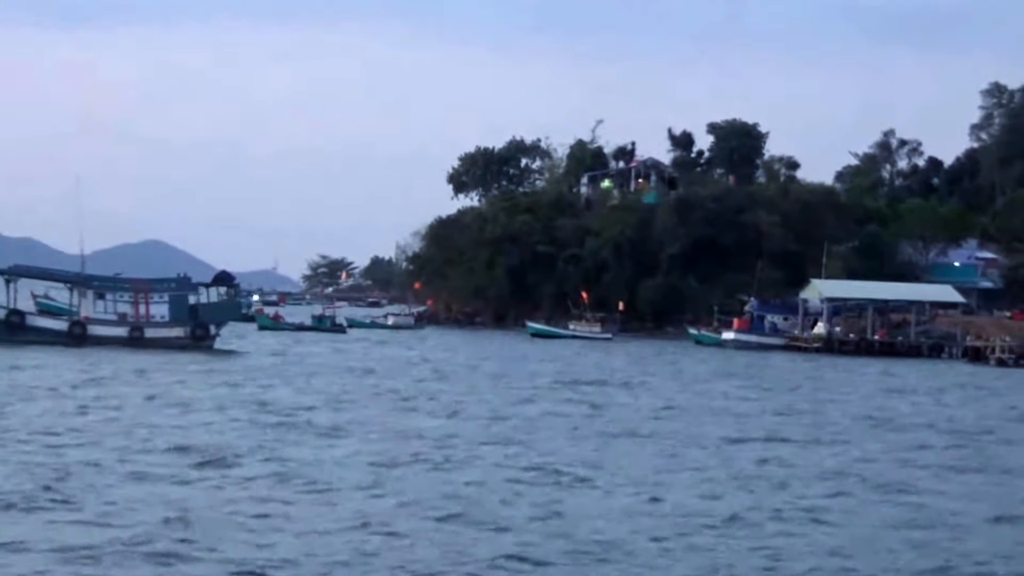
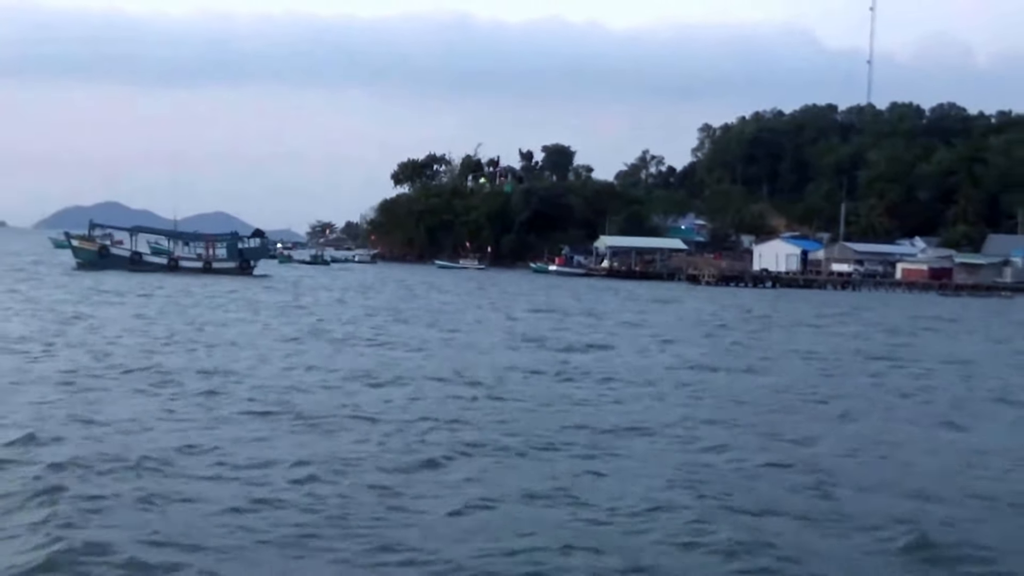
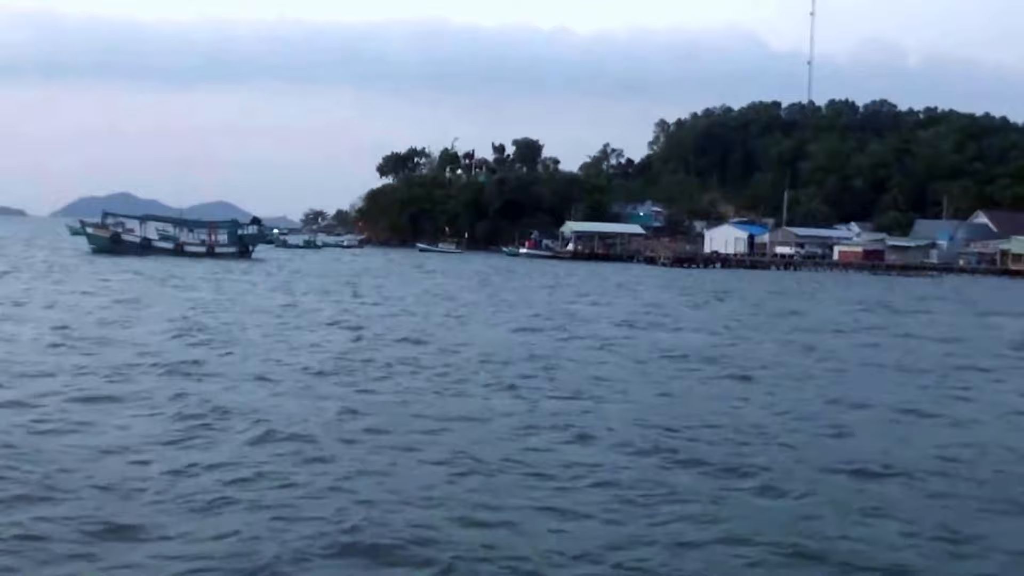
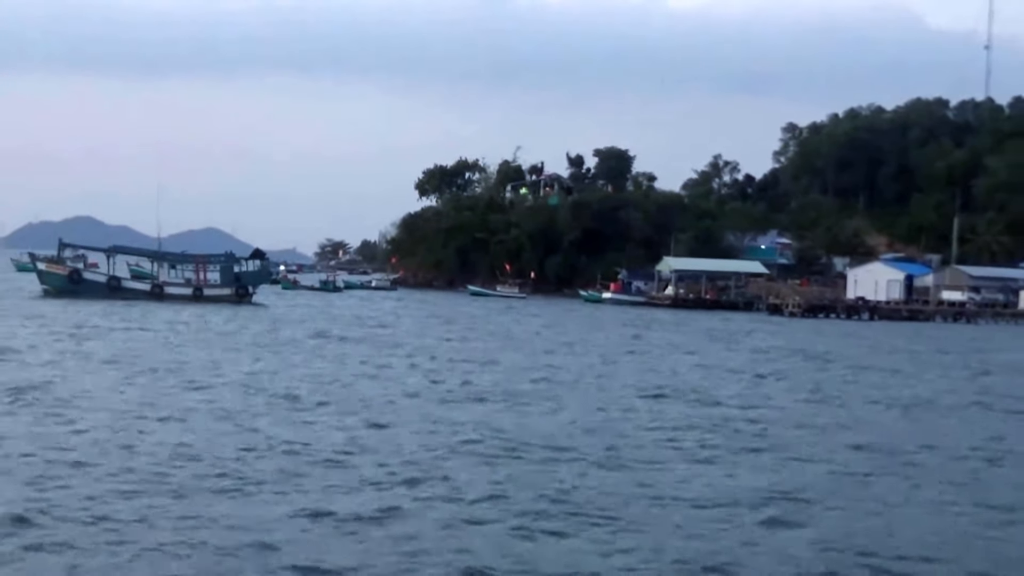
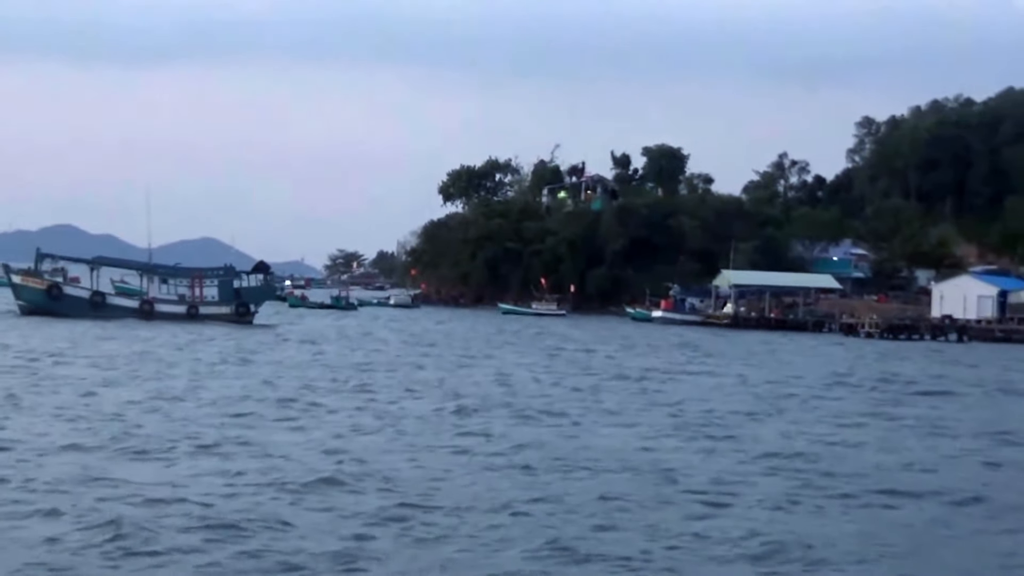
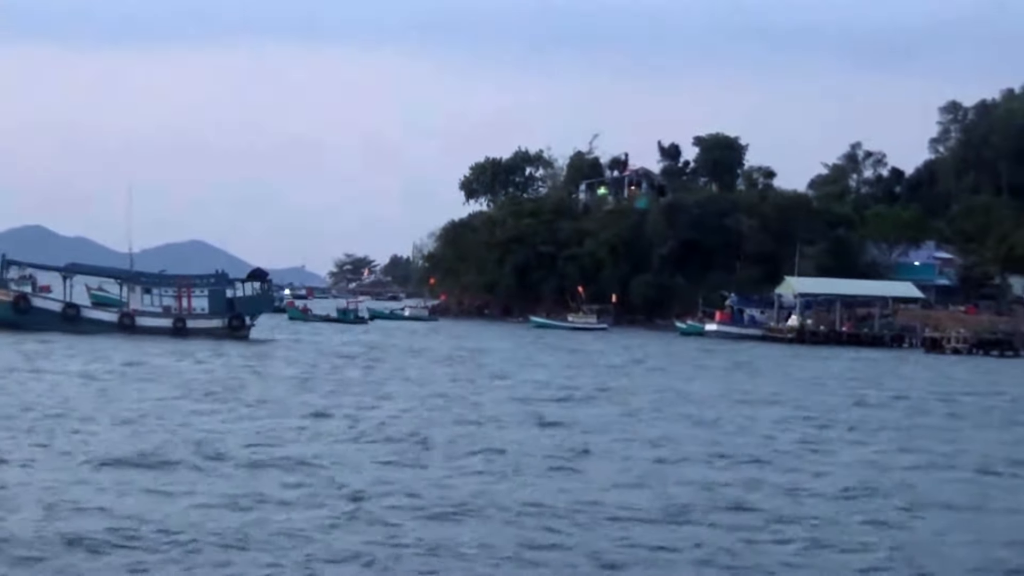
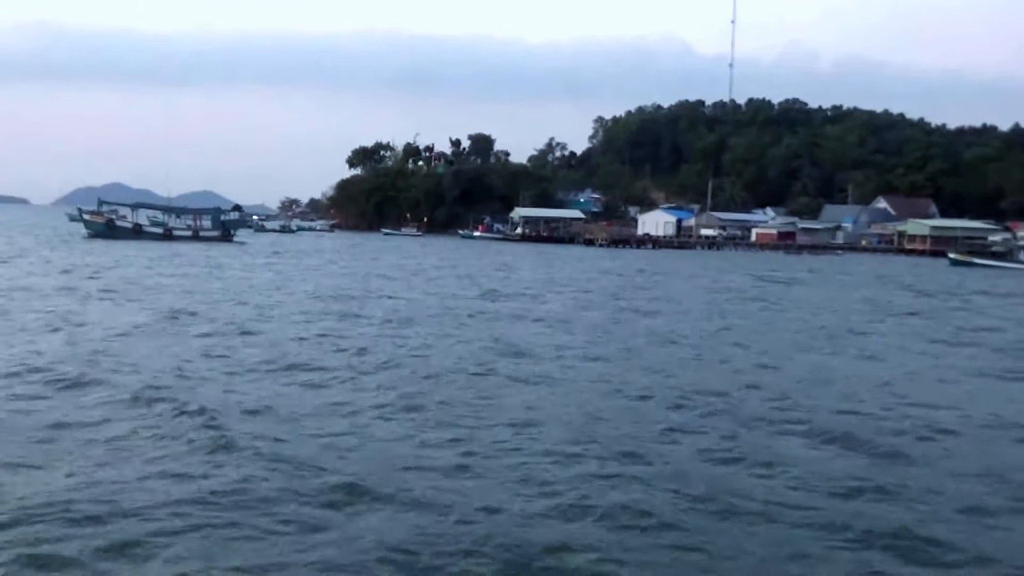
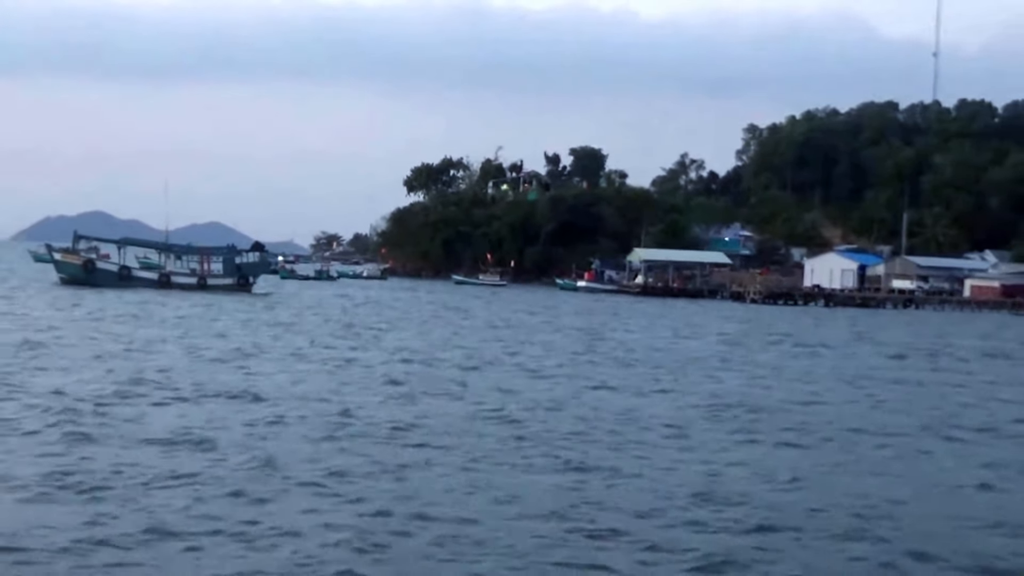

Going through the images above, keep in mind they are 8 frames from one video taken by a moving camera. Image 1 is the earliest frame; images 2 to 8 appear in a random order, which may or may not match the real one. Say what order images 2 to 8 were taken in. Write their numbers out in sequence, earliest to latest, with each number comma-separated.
6, 5, 4, 8, 2, 3, 7
